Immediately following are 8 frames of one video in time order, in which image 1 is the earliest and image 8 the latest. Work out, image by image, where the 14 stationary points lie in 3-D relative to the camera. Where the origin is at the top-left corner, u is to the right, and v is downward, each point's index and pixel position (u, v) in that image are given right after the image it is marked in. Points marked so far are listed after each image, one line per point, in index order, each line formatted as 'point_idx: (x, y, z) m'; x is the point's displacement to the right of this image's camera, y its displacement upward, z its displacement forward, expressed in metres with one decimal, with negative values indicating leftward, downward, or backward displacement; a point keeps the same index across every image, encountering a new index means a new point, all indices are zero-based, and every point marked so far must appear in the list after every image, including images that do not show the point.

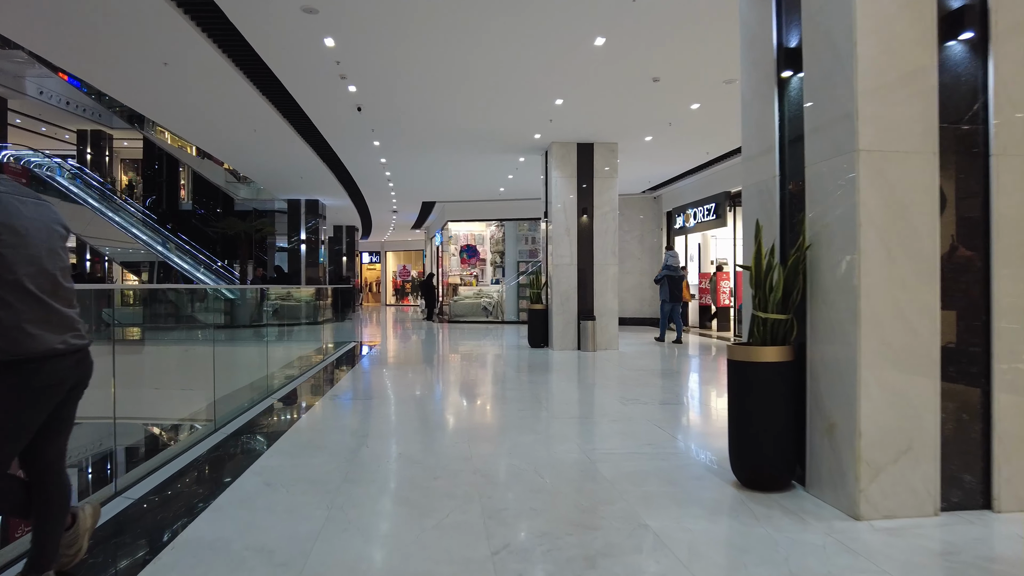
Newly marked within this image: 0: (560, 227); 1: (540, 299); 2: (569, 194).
0: (+0.6, +0.7, +7.5) m
1: (+0.3, -0.1, +8.0) m
2: (+0.7, +1.1, +7.5) m
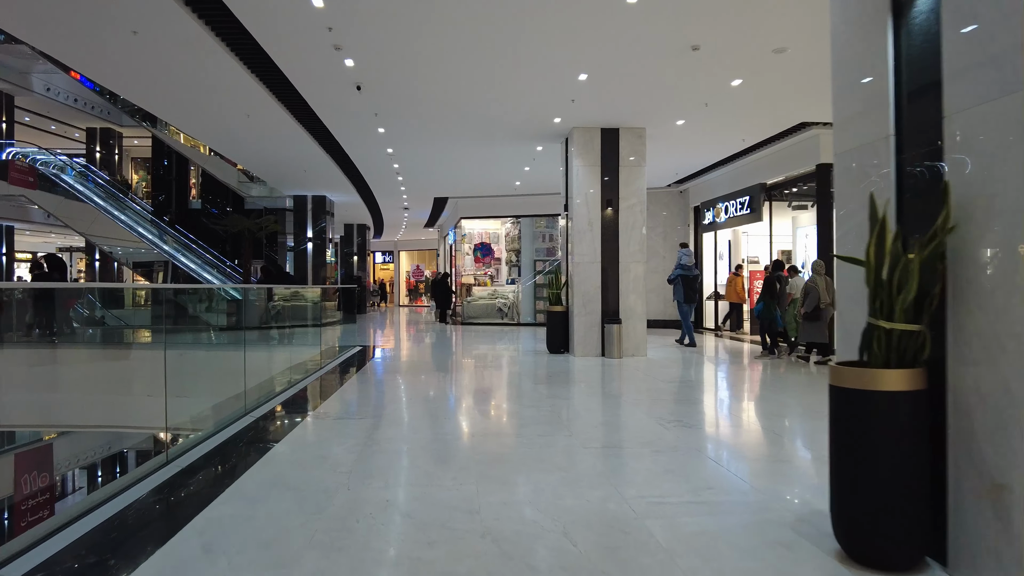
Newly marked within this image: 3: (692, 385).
0: (+0.8, +0.7, +6.8) m
1: (+0.5, -0.1, +7.3) m
2: (+0.9, +1.1, +6.8) m
3: (+1.7, -0.9, +6.1) m
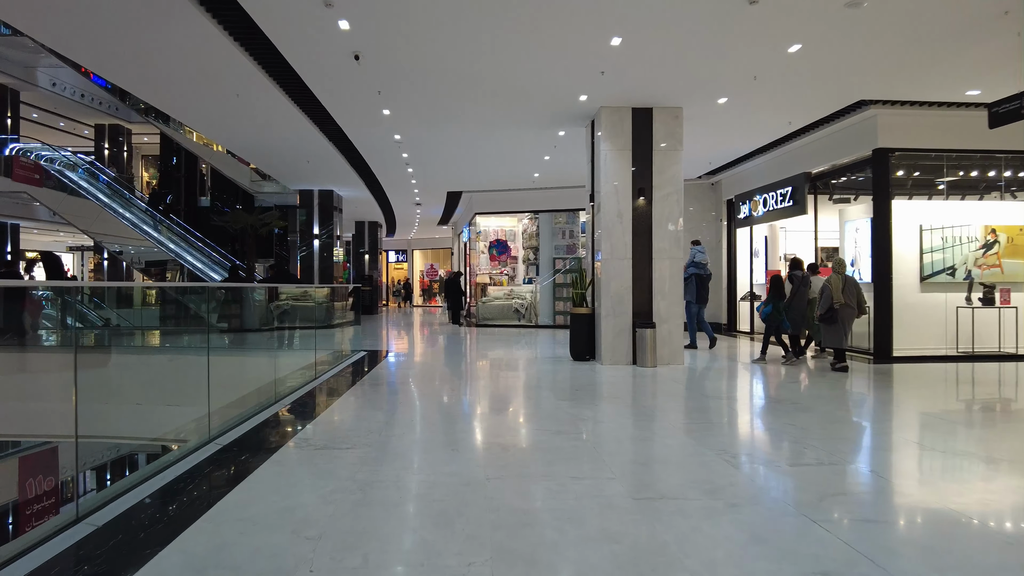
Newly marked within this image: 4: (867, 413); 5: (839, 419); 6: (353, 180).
0: (+0.9, +0.7, +6.1) m
1: (+0.7, -0.1, +6.5) m
2: (+1.1, +1.1, +6.1) m
3: (+1.9, -0.9, +5.4) m
4: (+3.0, -1.0, +5.3) m
5: (+2.6, -1.0, +5.0) m
6: (-2.9, +2.0, +11.8) m
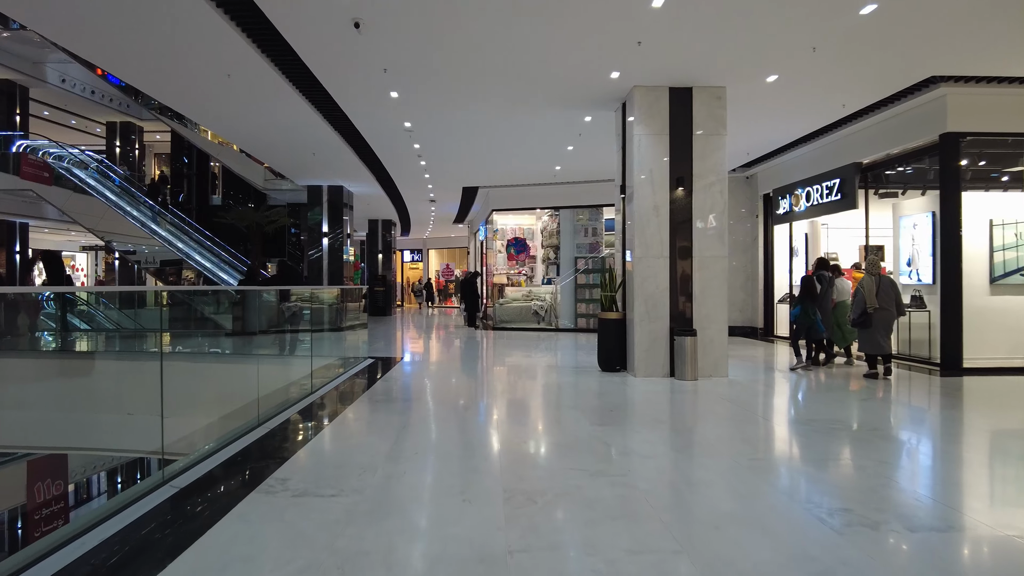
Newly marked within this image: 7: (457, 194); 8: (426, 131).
0: (+1.1, +0.7, +5.4) m
1: (+0.9, -0.1, +5.9) m
2: (+1.2, +1.1, +5.4) m
3: (+2.0, -0.9, +4.7) m
4: (+3.1, -1.1, +4.6) m
5: (+2.7, -1.0, +4.3) m
6: (-2.6, +2.0, +11.2) m
7: (-1.1, +1.9, +13.1) m
8: (-1.0, +1.8, +7.3) m
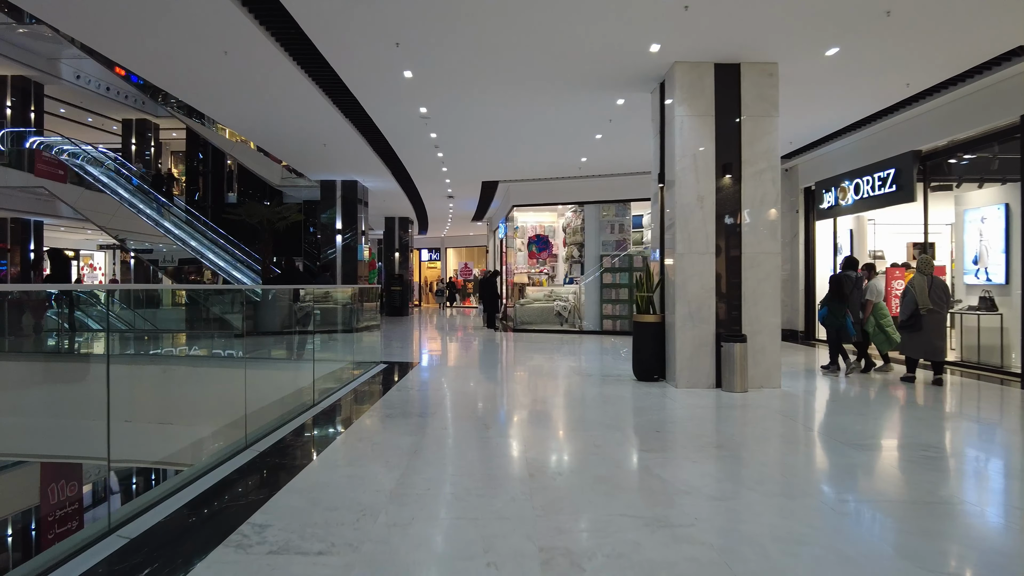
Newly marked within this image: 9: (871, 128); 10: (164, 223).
0: (+1.3, +0.7, +4.8) m
1: (+1.1, -0.1, +5.3) m
2: (+1.4, +1.1, +4.8) m
3: (+2.2, -0.9, +4.1) m
4: (+3.3, -1.1, +4.0) m
5: (+2.9, -1.0, +3.7) m
6: (-2.2, +2.0, +10.7) m
7: (-0.7, +1.9, +12.6) m
8: (-0.7, +1.8, +6.8) m
9: (+4.2, +1.9, +7.5) m
10: (-8.3, +1.6, +15.2) m
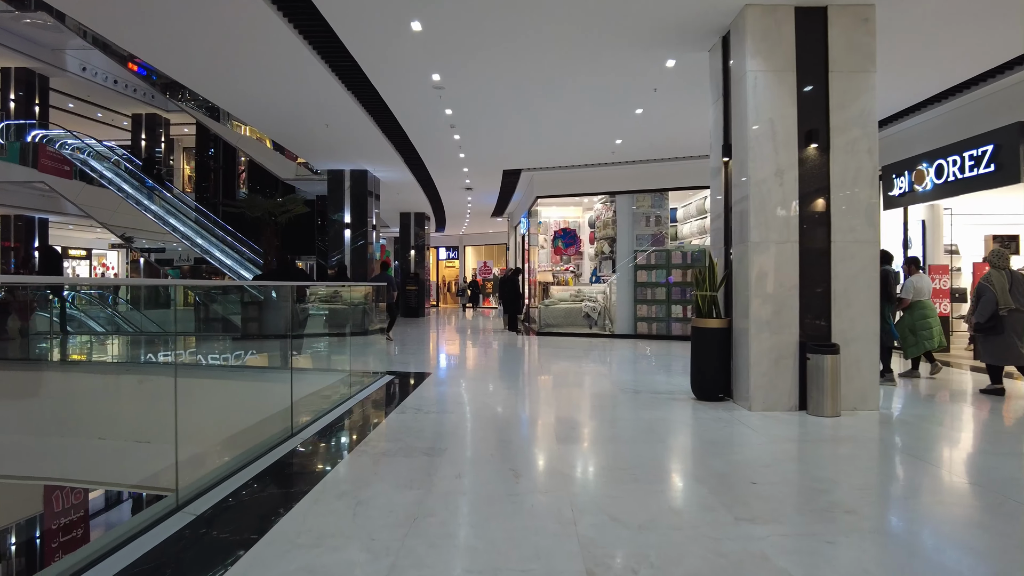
0: (+1.5, +0.7, +3.9) m
1: (+1.4, -0.1, +4.4) m
2: (+1.6, +1.1, +3.9) m
3: (+2.4, -0.9, +3.1) m
4: (+3.5, -1.1, +3.0) m
5: (+3.1, -1.0, +2.7) m
6: (-1.9, +2.0, +9.9) m
7: (-0.3, +2.0, +11.7) m
8: (-0.5, +1.8, +5.9) m
9: (+4.5, +1.9, +6.5) m
10: (-7.8, +1.6, +14.6) m
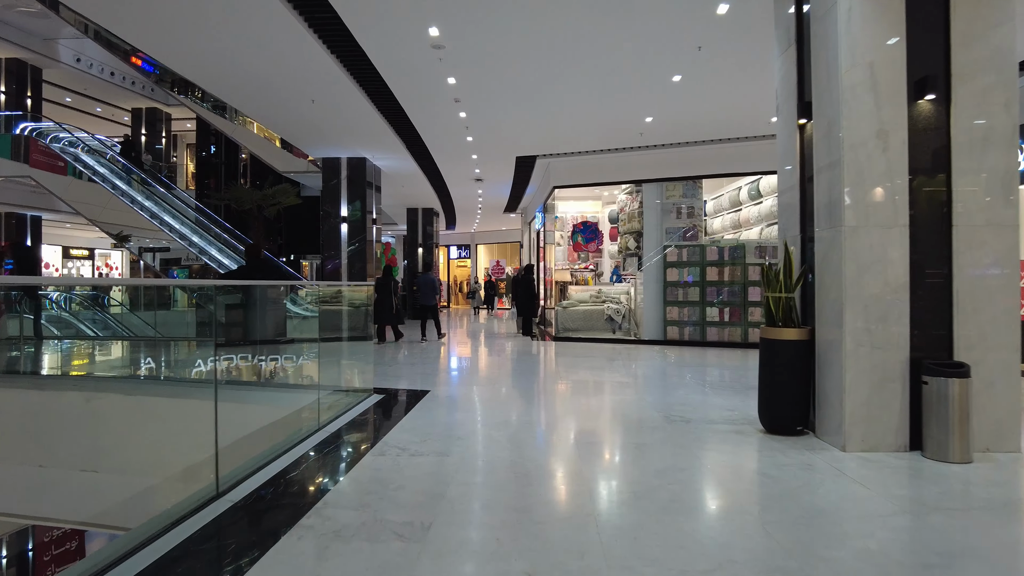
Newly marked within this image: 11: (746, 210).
0: (+1.6, +0.7, +2.9) m
1: (+1.4, -0.1, +3.4) m
2: (+1.7, +1.1, +2.9) m
3: (+2.4, -0.9, +2.1) m
4: (+3.5, -1.0, +2.0) m
5: (+3.1, -1.0, +1.7) m
6: (-1.7, +2.0, +9.0) m
7: (0.0, +1.9, +10.7) m
8: (-0.4, +1.8, +5.0) m
9: (+4.6, +1.9, +5.4) m
10: (-7.5, +1.5, +13.8) m
11: (+3.3, +1.1, +9.0) m
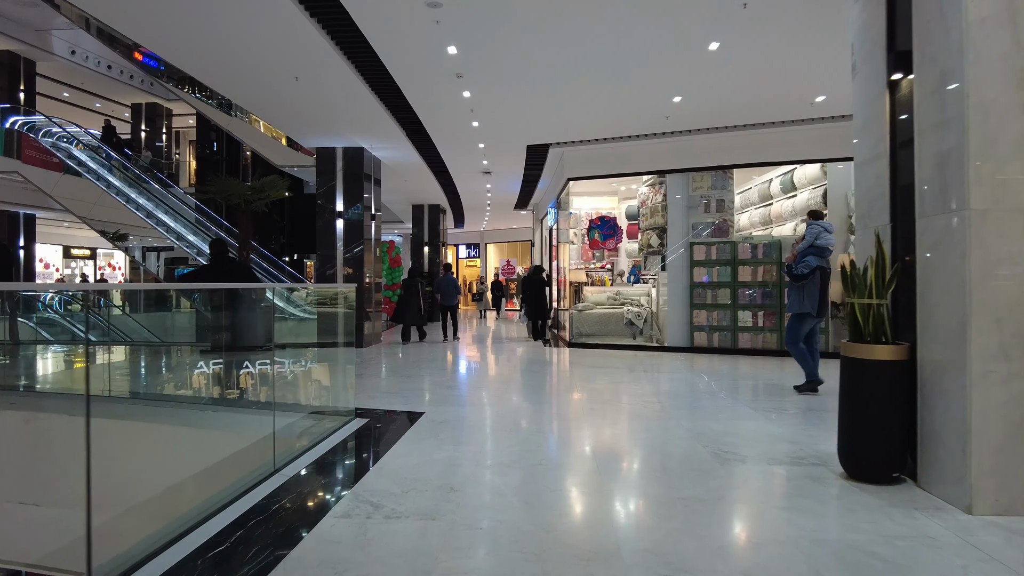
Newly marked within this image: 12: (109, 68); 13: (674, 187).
0: (+1.6, +0.7, +2.2) m
1: (+1.5, -0.1, +2.6) m
2: (+1.7, +1.1, +2.2) m
3: (+2.4, -0.9, +1.3) m
4: (+3.5, -1.1, +1.2) m
5: (+3.1, -1.0, +0.9) m
6: (-1.5, +2.0, +8.3) m
7: (+0.1, +1.9, +10.0) m
8: (-0.3, +1.8, +4.2) m
9: (+4.7, +1.9, +4.6) m
10: (-7.3, +1.5, +13.2) m
11: (+3.4, +1.1, +8.2) m
12: (-9.8, +5.3, +15.5) m
13: (+2.1, +1.3, +8.5) m
